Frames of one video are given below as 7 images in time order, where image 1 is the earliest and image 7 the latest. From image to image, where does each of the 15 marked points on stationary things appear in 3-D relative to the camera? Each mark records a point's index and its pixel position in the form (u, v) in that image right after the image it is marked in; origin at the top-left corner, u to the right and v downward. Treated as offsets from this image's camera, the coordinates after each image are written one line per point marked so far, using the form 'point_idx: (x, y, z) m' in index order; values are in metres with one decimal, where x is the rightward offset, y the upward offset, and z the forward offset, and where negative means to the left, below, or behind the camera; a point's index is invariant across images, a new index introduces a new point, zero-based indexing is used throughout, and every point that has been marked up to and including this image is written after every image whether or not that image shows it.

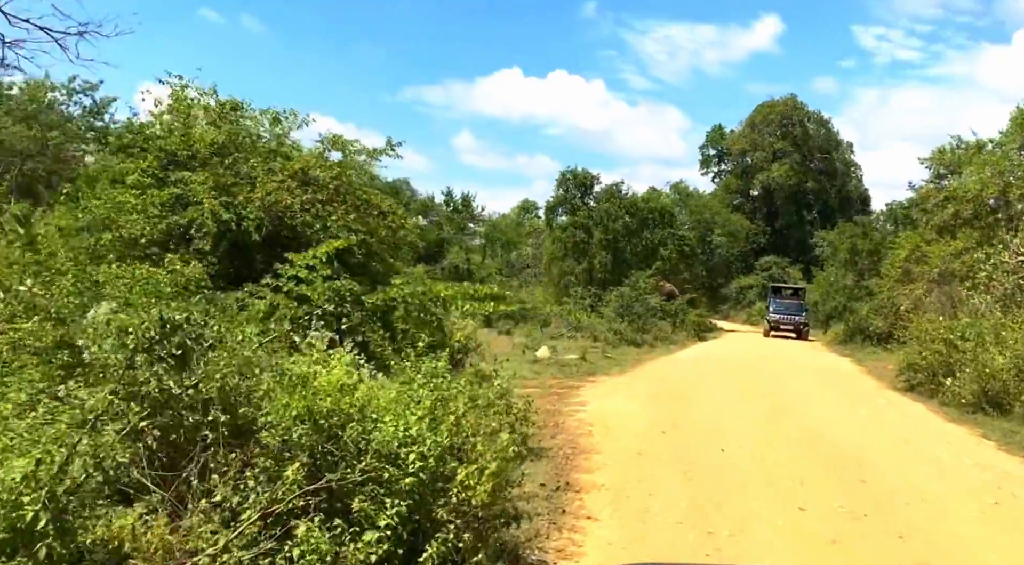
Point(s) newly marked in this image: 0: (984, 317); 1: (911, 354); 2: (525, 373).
0: (+7.8, -0.6, +15.5) m
1: (+7.1, -1.3, +16.5) m
2: (+0.2, -1.7, +17.2) m
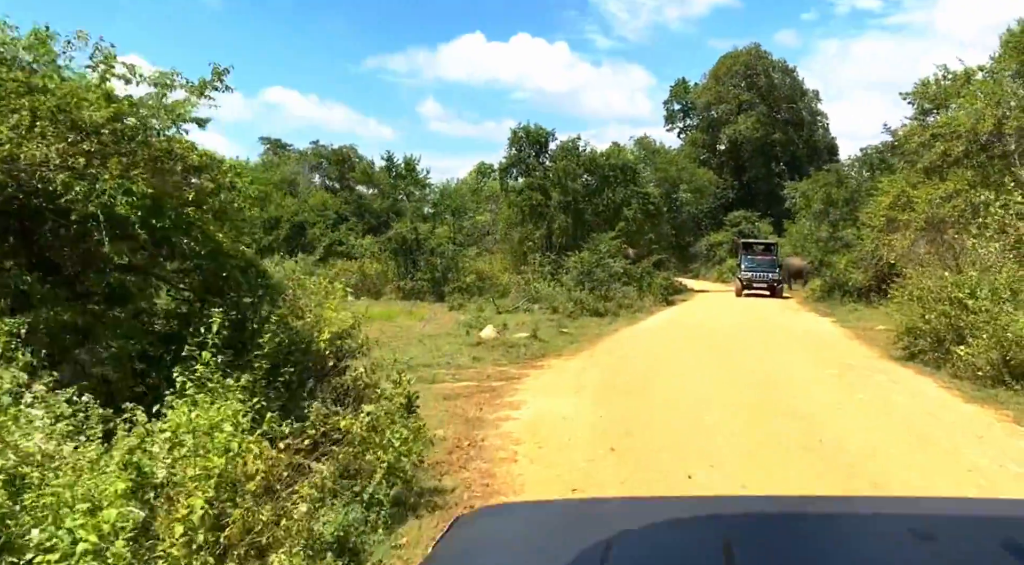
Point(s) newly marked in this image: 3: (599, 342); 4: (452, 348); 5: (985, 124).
0: (+6.8, +0.2, +13.1) m
1: (+6.0, -0.5, +14.1) m
2: (-0.8, -1.3, +14.7) m
3: (+2.0, -1.2, +19.5) m
4: (-1.0, -1.2, +16.3) m
5: (+10.0, +3.4, +19.8) m
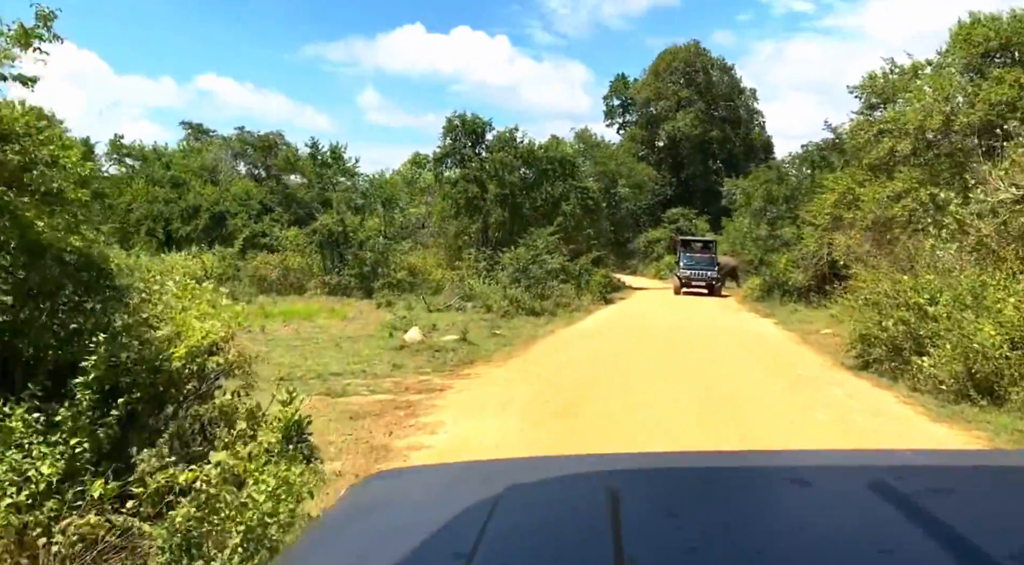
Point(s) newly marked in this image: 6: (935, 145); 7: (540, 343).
0: (+5.8, +0.1, +12.2) m
1: (+5.0, -0.6, +13.2) m
2: (-1.9, -1.2, +13.3) m
3: (+0.6, -1.2, +18.2) m
4: (-2.2, -1.2, +14.9) m
5: (+8.6, +3.3, +19.1) m
6: (+8.9, +2.9, +19.6) m
7: (+0.6, -1.2, +18.3) m
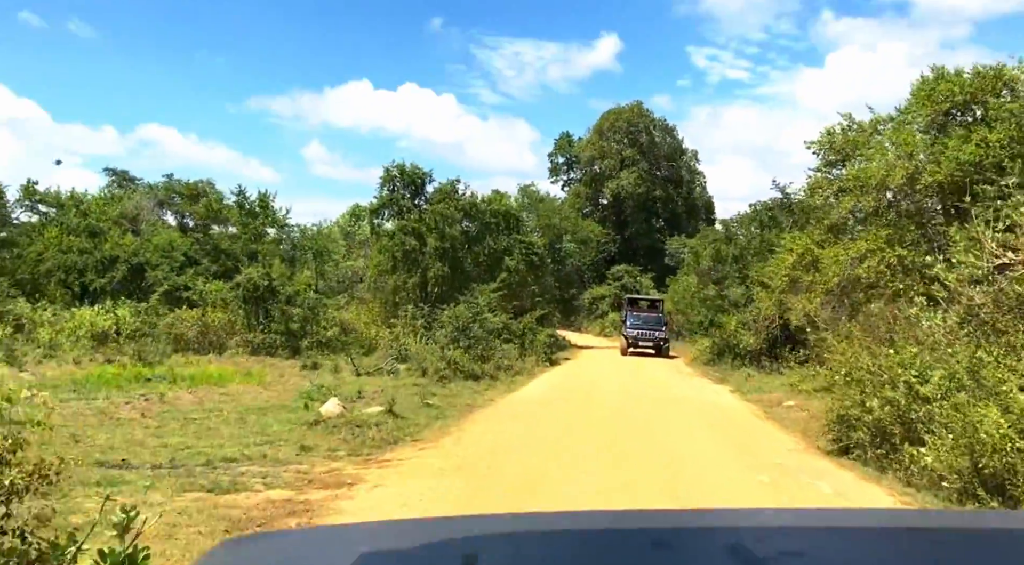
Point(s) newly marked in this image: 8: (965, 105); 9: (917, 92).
0: (+5.0, -0.8, +10.7) m
1: (+4.1, -1.5, +11.6) m
2: (-2.8, -2.1, +11.3) m
3: (-0.6, -2.3, +16.4) m
4: (-3.2, -2.1, +12.9) m
5: (+7.4, +2.0, +18.0) m
6: (+7.7, +1.6, +18.5) m
7: (-0.6, -2.3, +16.5) m
8: (+8.9, +3.5, +18.3) m
9: (+8.4, +4.0, +19.4) m
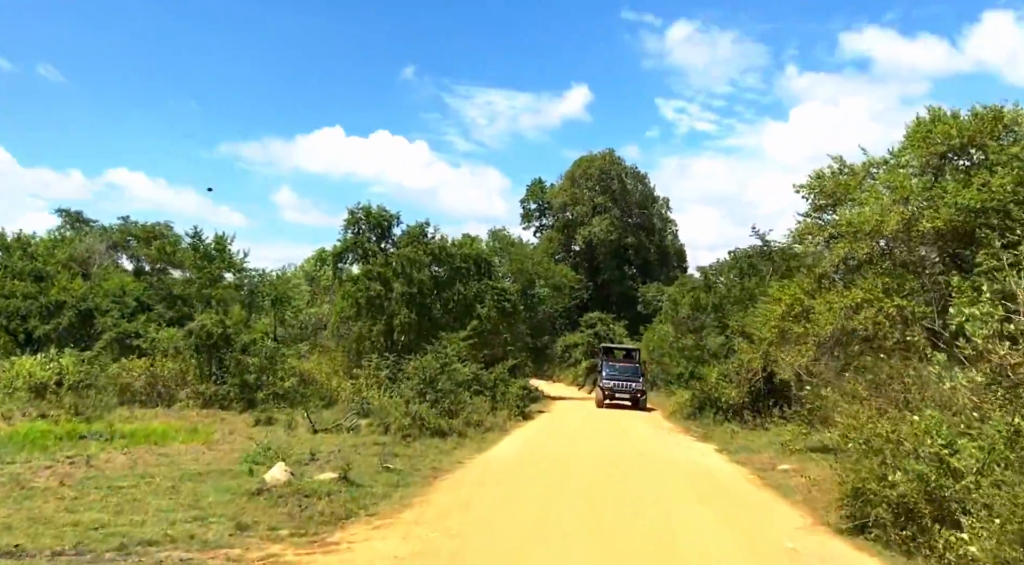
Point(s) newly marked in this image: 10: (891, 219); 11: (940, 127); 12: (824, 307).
0: (+4.7, -1.3, +9.4) m
1: (+3.8, -2.1, +10.3) m
2: (-3.1, -2.6, +9.6) m
3: (-1.1, -3.1, +14.8) m
4: (-3.6, -2.7, +11.2) m
5: (+6.9, +1.1, +16.8) m
6: (+7.2, +0.6, +17.3) m
7: (-1.1, -3.1, +14.9) m
8: (+8.3, +2.5, +17.3) m
9: (+7.9, +2.9, +18.4) m
10: (+6.9, +1.1, +16.9) m
11: (+8.0, +2.9, +17.3) m
12: (+6.0, -0.5, +17.9) m
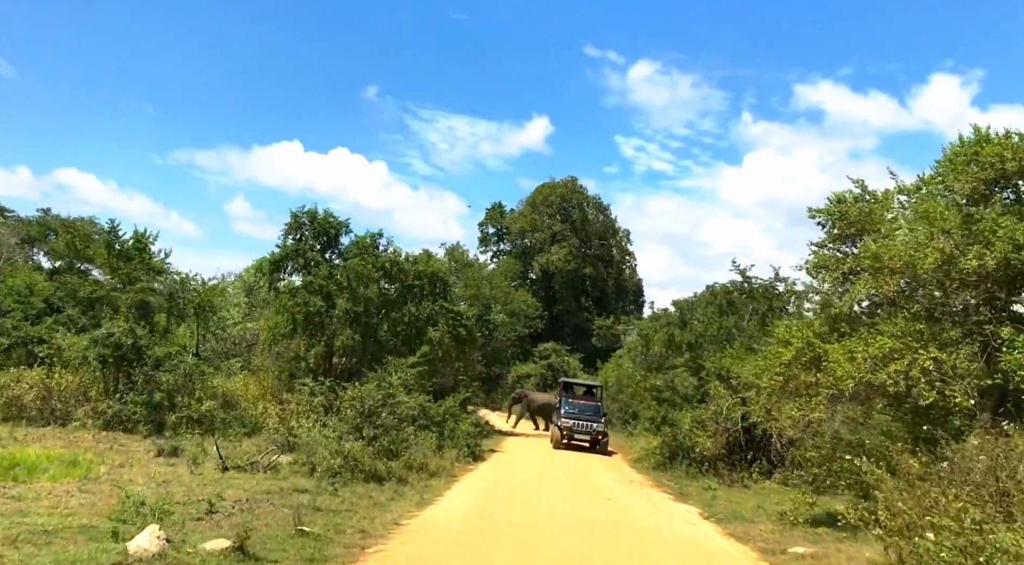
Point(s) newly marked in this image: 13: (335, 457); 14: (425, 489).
0: (+4.5, -1.7, +6.5) m
1: (+3.4, -2.4, +7.3) m
2: (-3.4, -2.5, +6.3) m
3: (-1.7, -3.3, +11.5) m
4: (-4.0, -2.6, +7.9) m
5: (+6.3, +0.3, +14.1) m
6: (+6.6, -0.2, +14.6) m
7: (-1.7, -3.3, +11.7) m
8: (+7.9, +1.7, +14.7) m
9: (+7.4, +2.1, +15.8) m
10: (+6.4, +0.4, +14.2) m
11: (+7.5, +2.1, +14.7) m
12: (+5.4, -1.2, +15.1) m
13: (-3.4, -3.4, +17.9) m
14: (-1.6, -3.9, +17.5) m
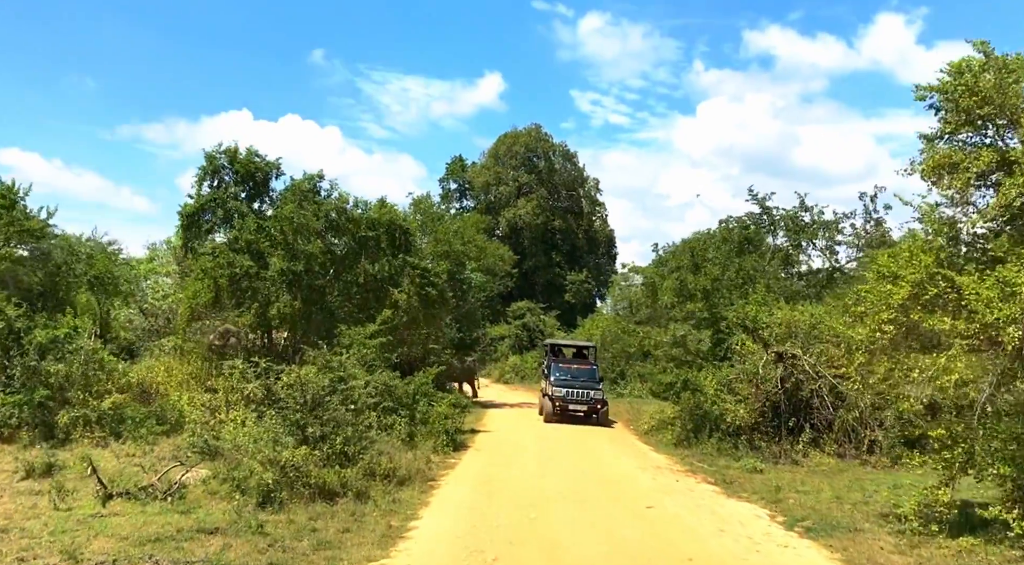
0: (+4.8, -1.0, +1.8) m
1: (+3.8, -1.8, +2.6) m
2: (-3.0, -2.2, +1.4) m
3: (-1.4, -2.7, +6.7) m
4: (-3.6, -2.3, +2.9) m
5: (+6.3, +1.5, +9.4) m
6: (+6.5, +1.0, +9.9) m
7: (-1.4, -2.7, +6.8) m
8: (+7.7, +2.9, +10.0) m
9: (+7.1, +3.3, +11.0) m
10: (+6.3, +1.5, +9.5) m
11: (+7.3, +3.3, +10.0) m
12: (+5.3, -0.1, +10.4) m
13: (-3.4, -2.6, +12.9) m
14: (-1.6, -3.0, +12.6) m
